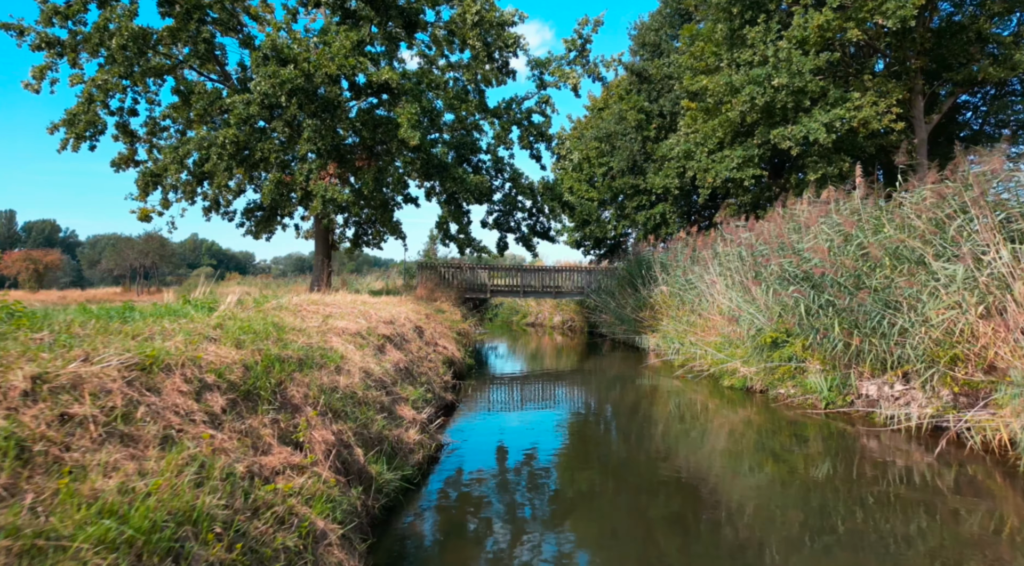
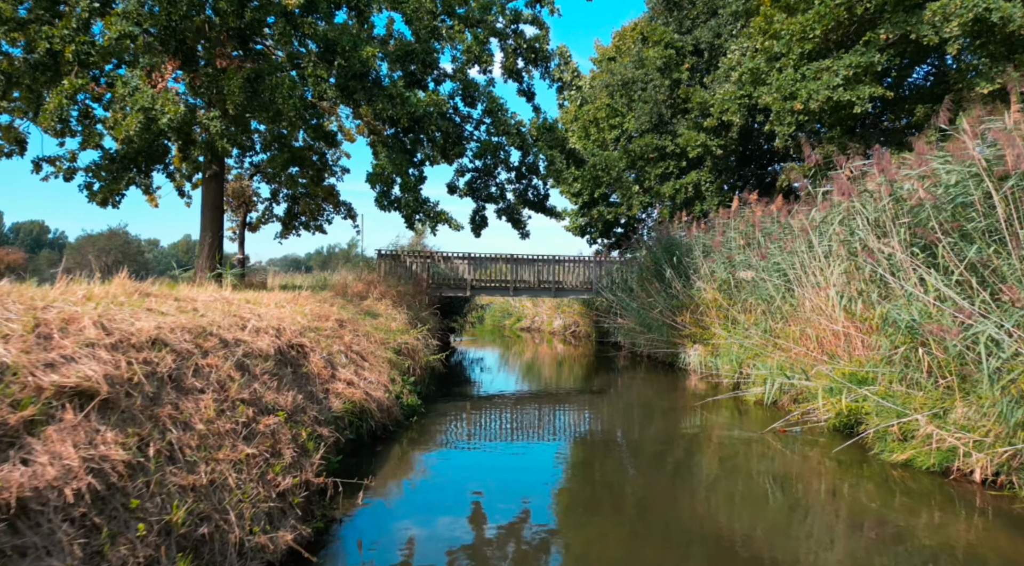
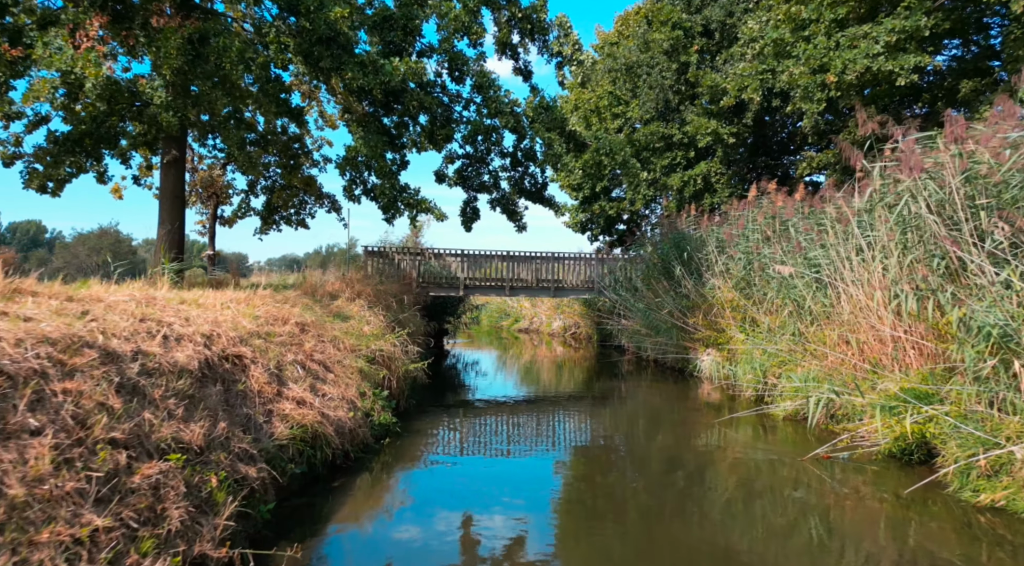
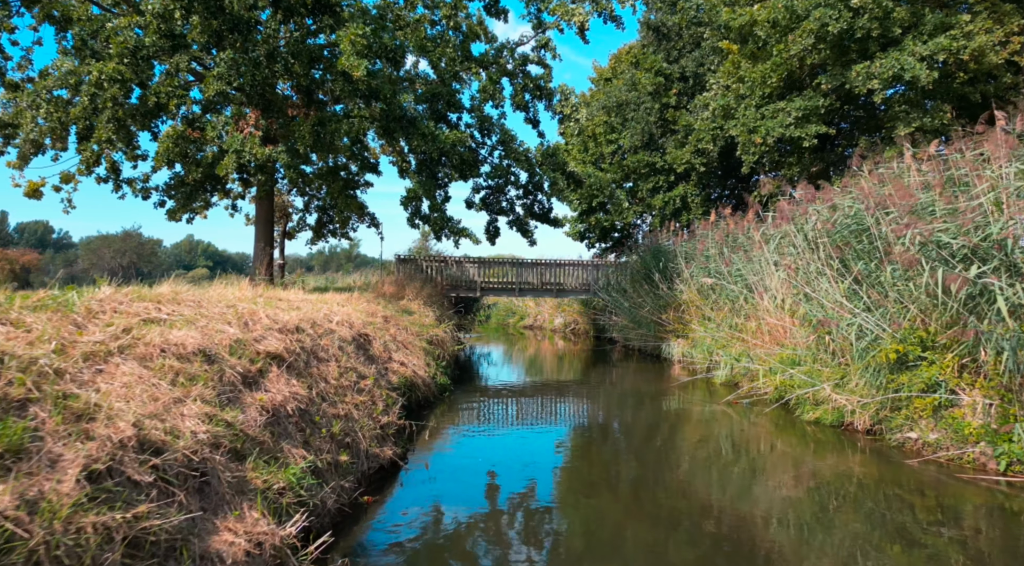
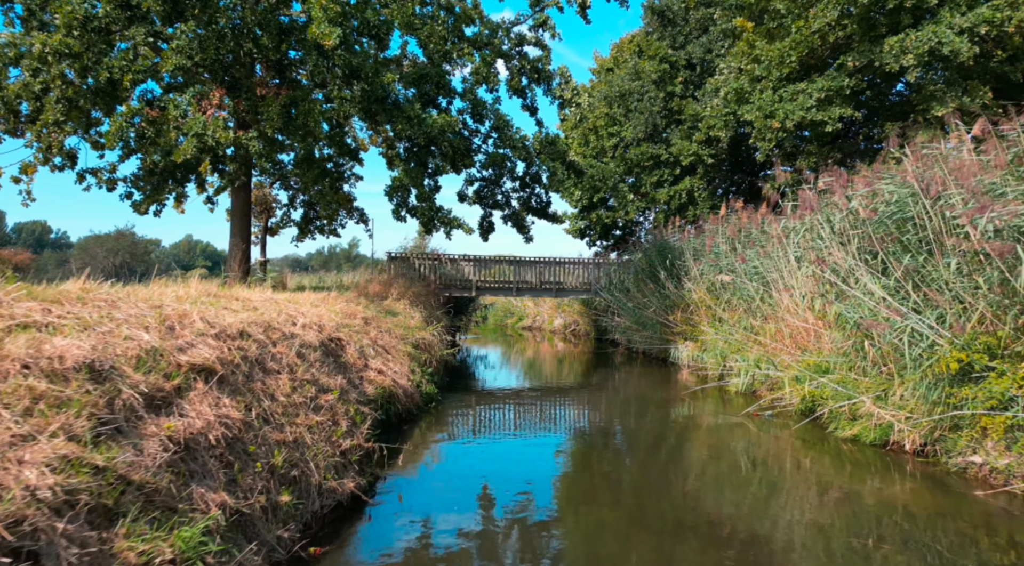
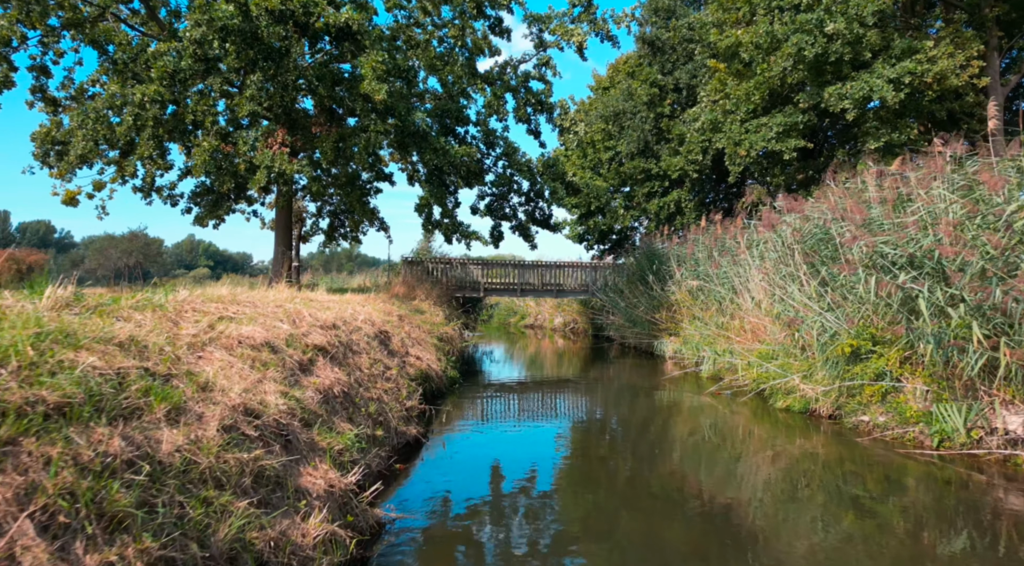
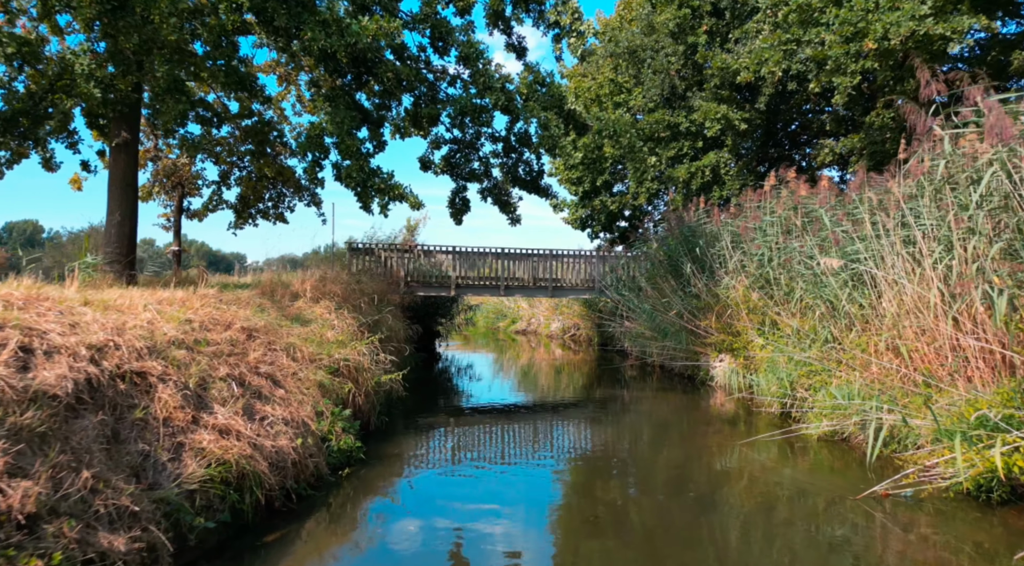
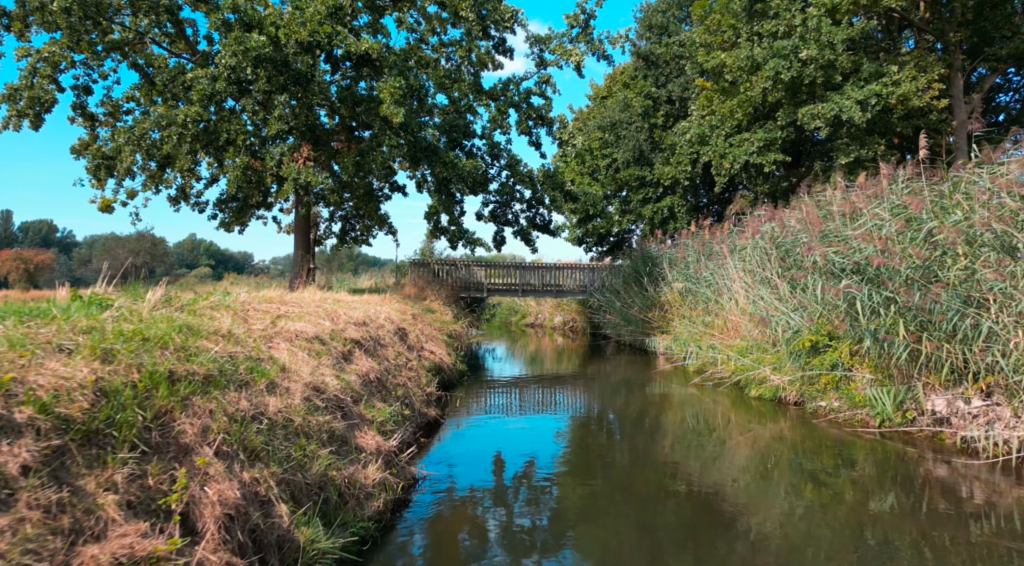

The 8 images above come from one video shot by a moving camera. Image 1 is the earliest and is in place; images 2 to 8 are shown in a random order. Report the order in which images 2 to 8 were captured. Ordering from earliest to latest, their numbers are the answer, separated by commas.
8, 6, 4, 5, 2, 3, 7
